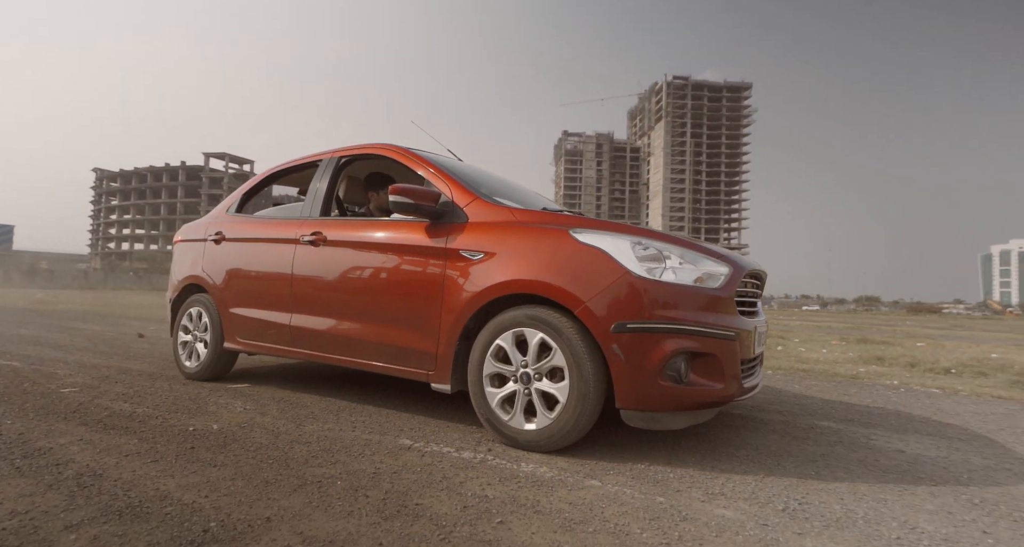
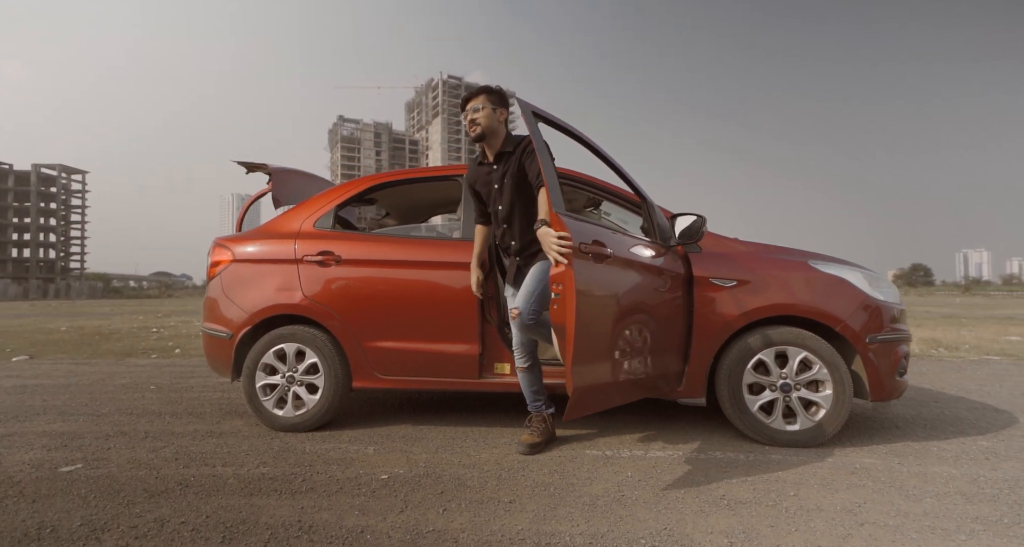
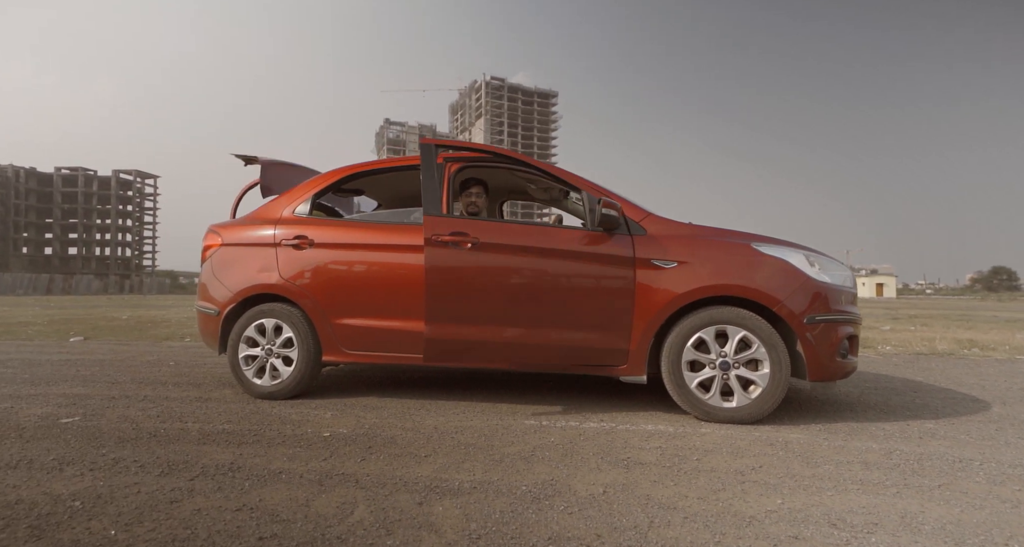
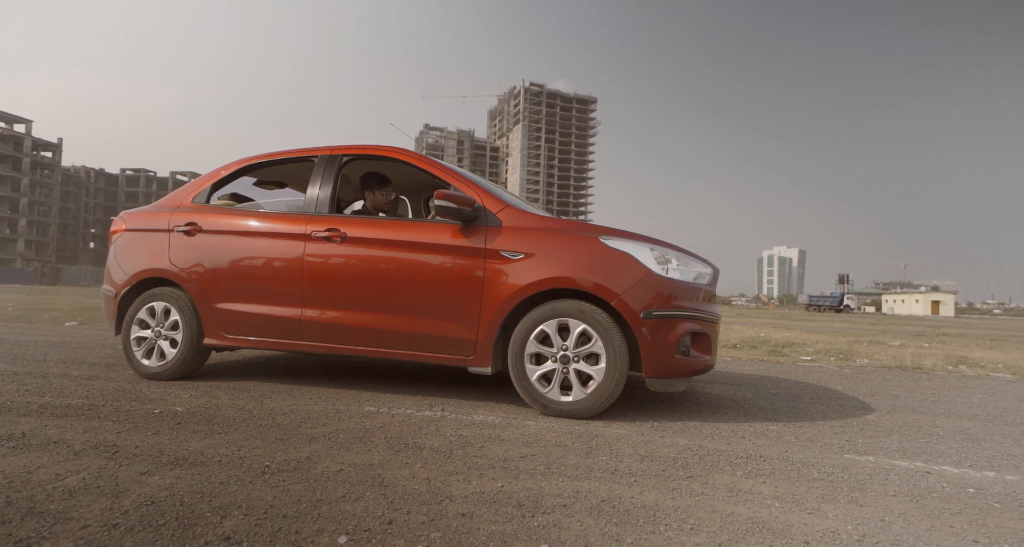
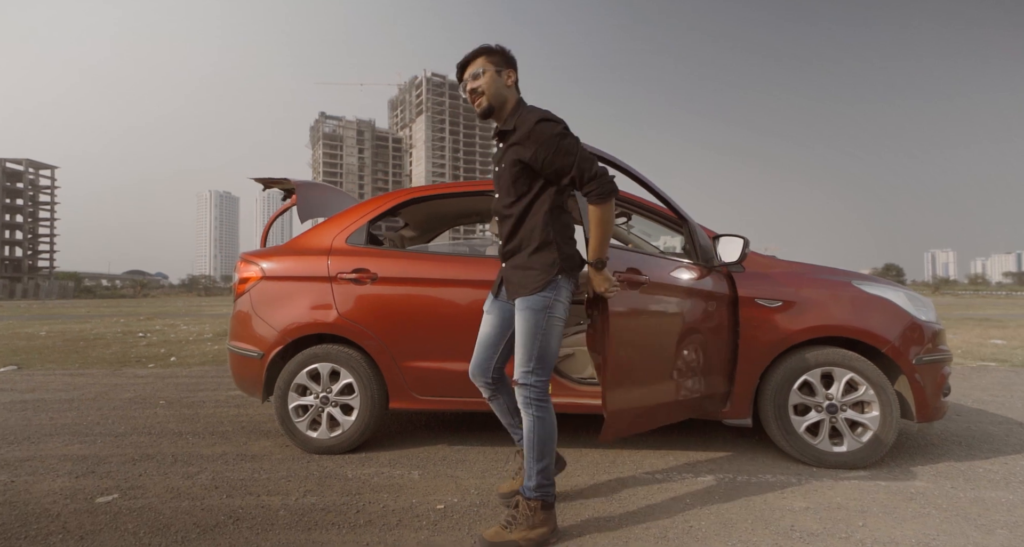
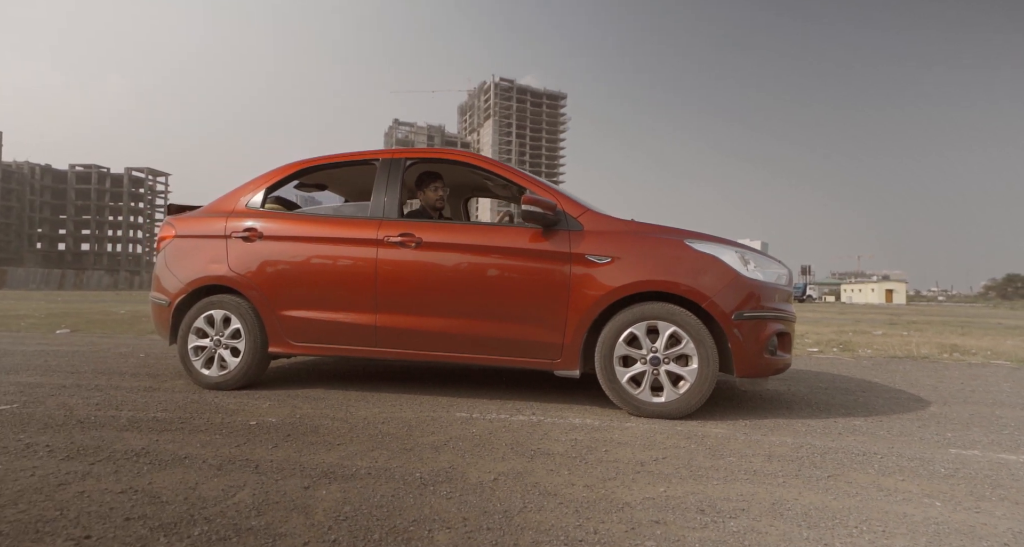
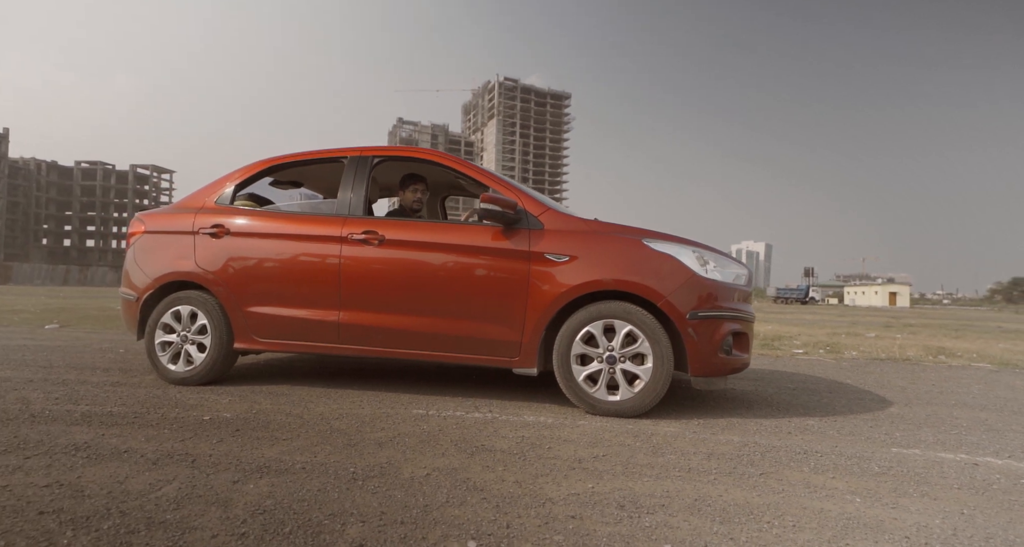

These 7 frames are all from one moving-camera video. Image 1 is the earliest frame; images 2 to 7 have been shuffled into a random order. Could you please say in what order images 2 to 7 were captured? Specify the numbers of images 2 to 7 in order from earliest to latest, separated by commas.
4, 7, 6, 3, 2, 5
